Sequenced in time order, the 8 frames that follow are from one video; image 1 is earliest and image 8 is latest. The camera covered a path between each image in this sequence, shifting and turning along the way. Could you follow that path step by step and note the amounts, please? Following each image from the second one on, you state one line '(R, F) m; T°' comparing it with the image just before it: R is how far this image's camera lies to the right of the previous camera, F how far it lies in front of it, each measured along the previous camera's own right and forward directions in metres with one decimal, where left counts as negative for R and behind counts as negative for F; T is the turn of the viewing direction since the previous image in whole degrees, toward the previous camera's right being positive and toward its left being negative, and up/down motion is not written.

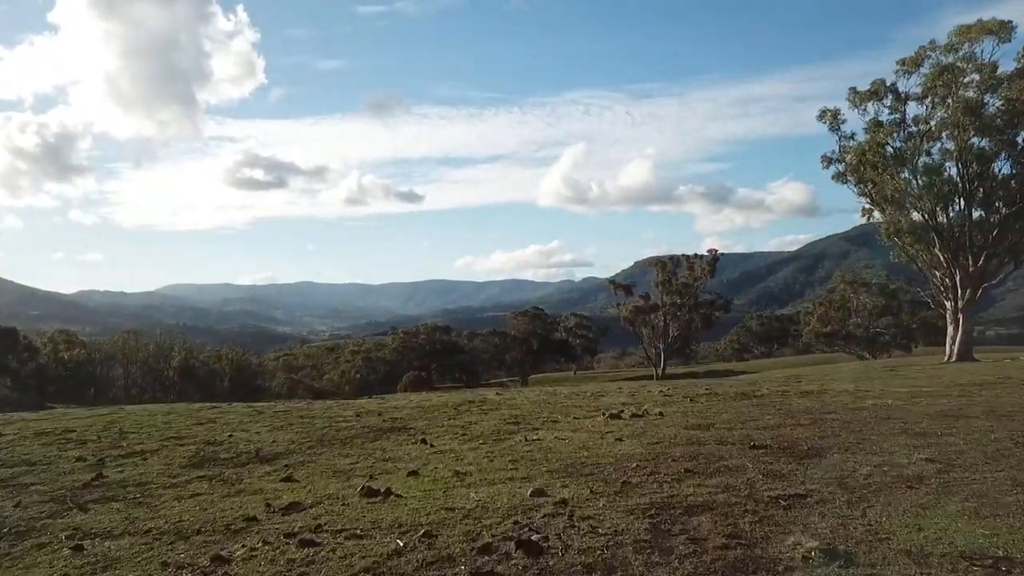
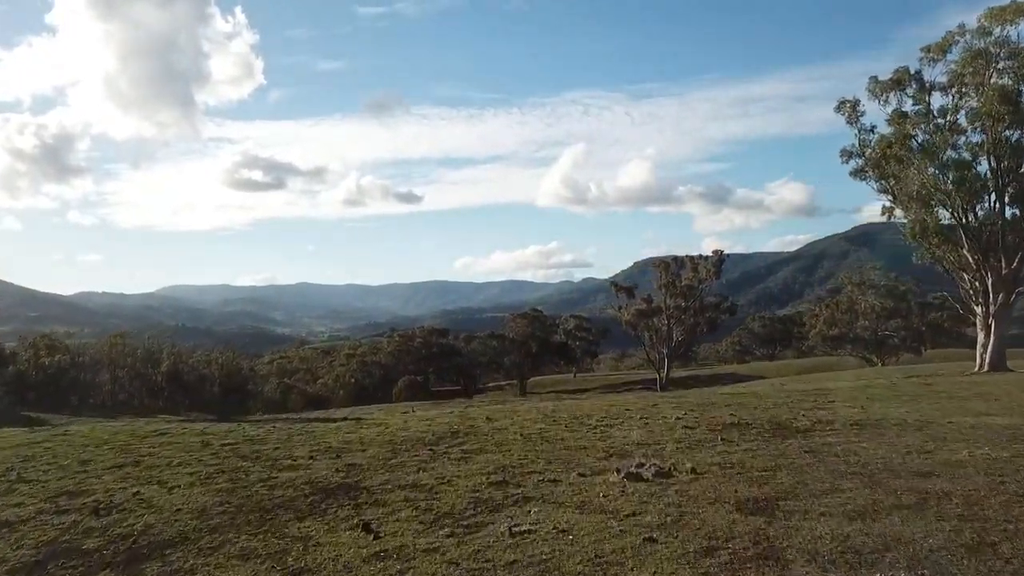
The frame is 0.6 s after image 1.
(+0.1, +1.5) m; 0°
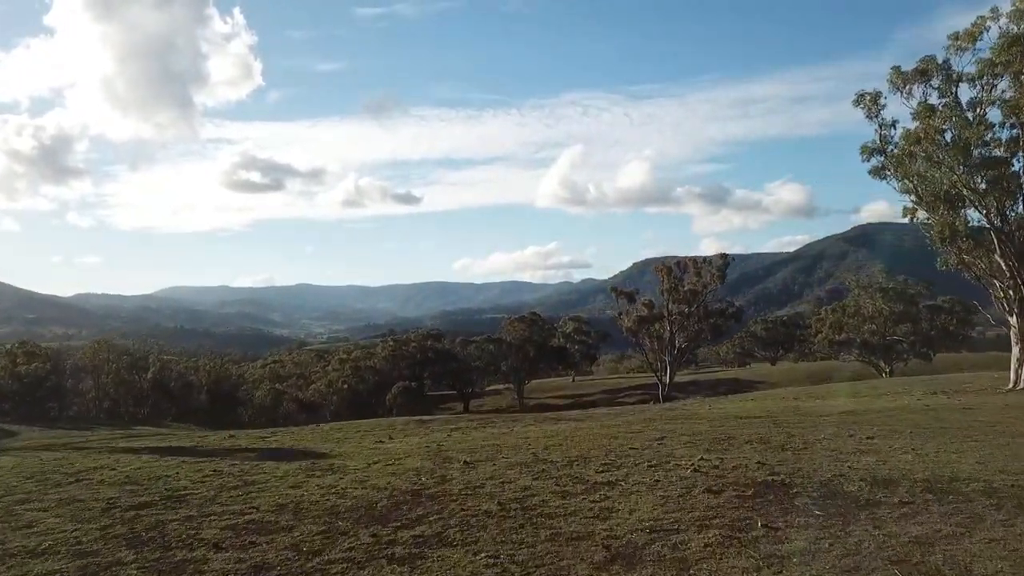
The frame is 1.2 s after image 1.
(+0.2, +1.7) m; 0°
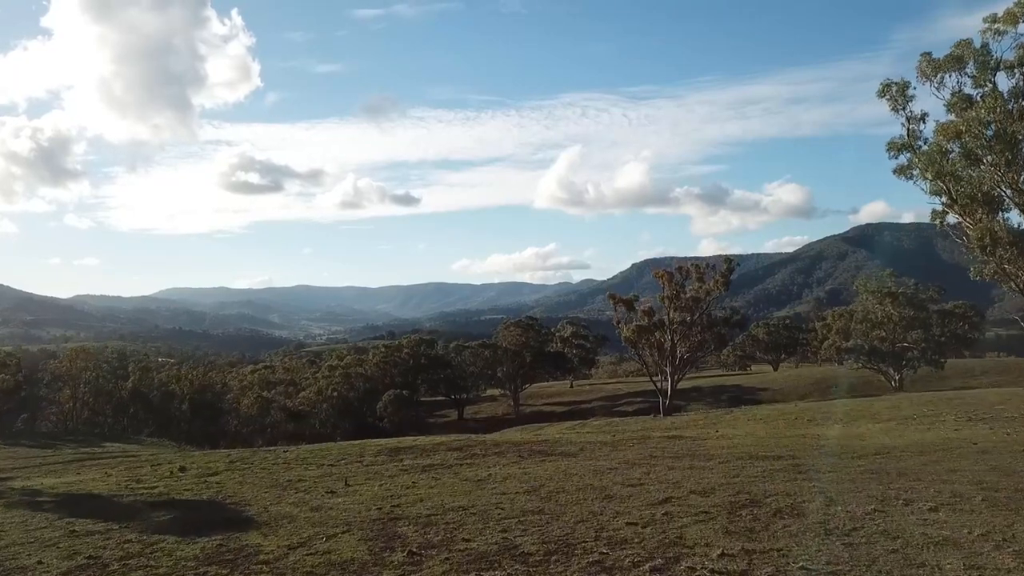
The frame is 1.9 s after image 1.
(+0.4, +2.1) m; 0°
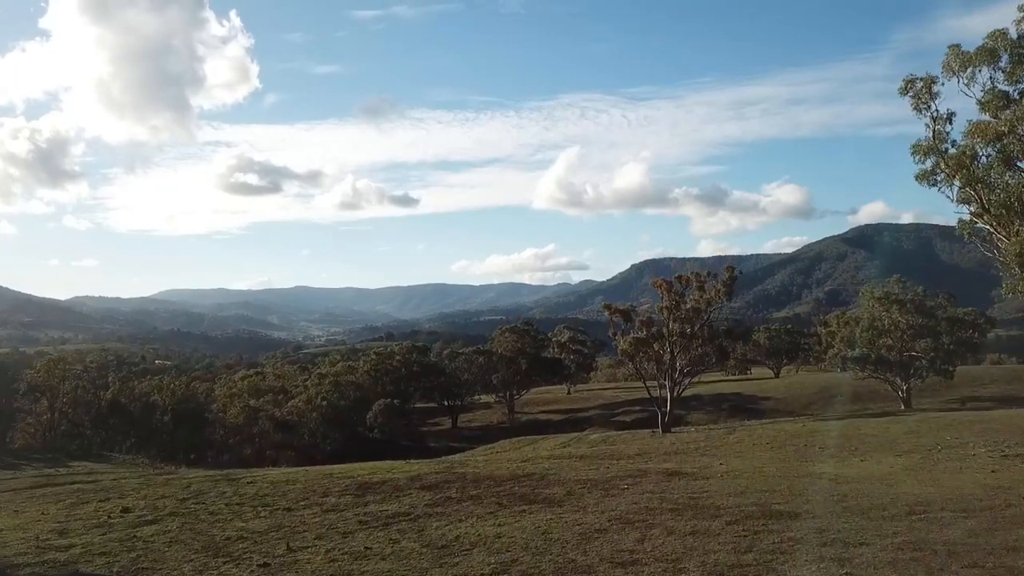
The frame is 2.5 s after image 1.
(+0.4, +1.8) m; 0°
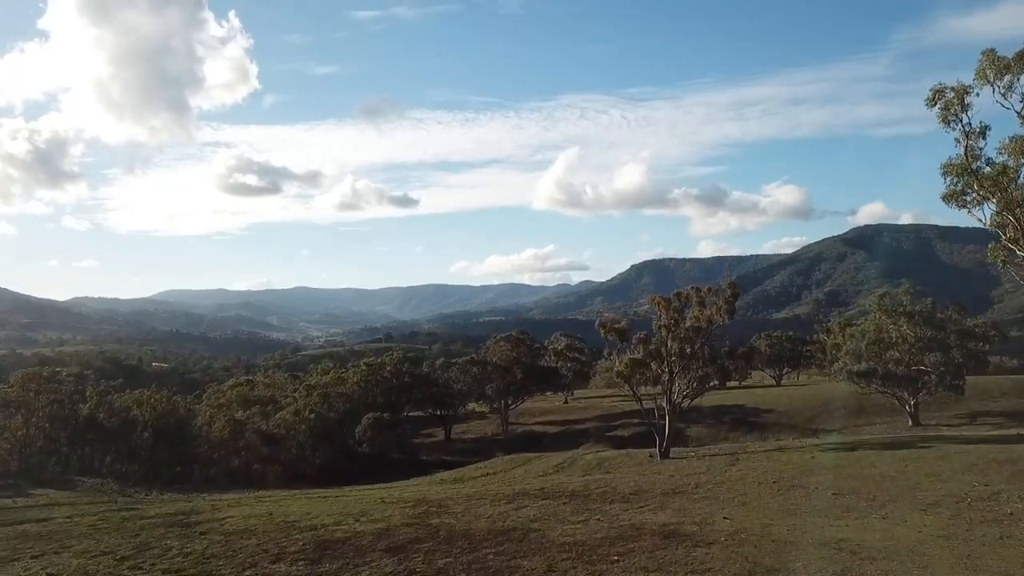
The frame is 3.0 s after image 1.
(+0.5, +1.9) m; 0°
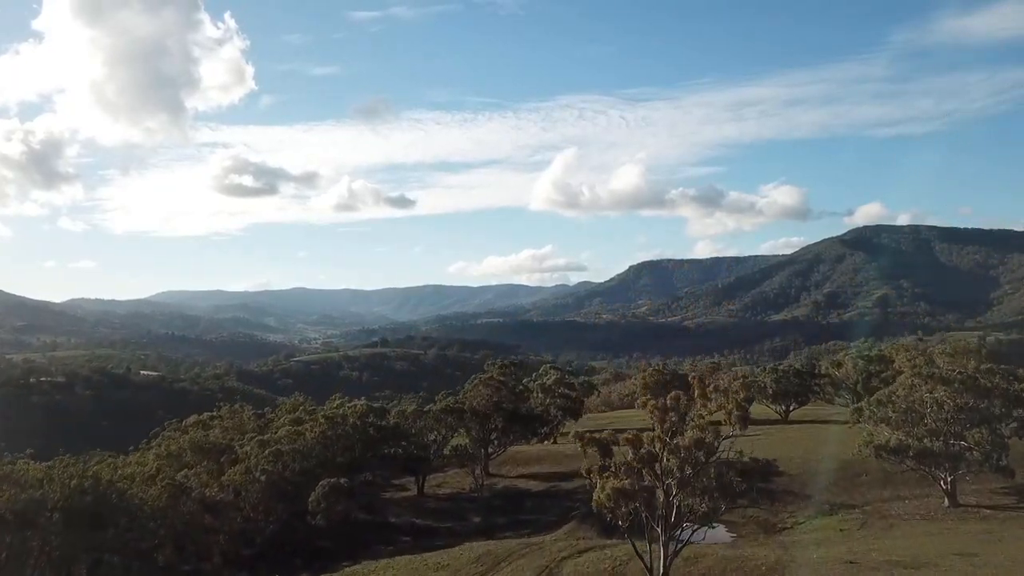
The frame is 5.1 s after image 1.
(+1.7, +7.0) m; 0°
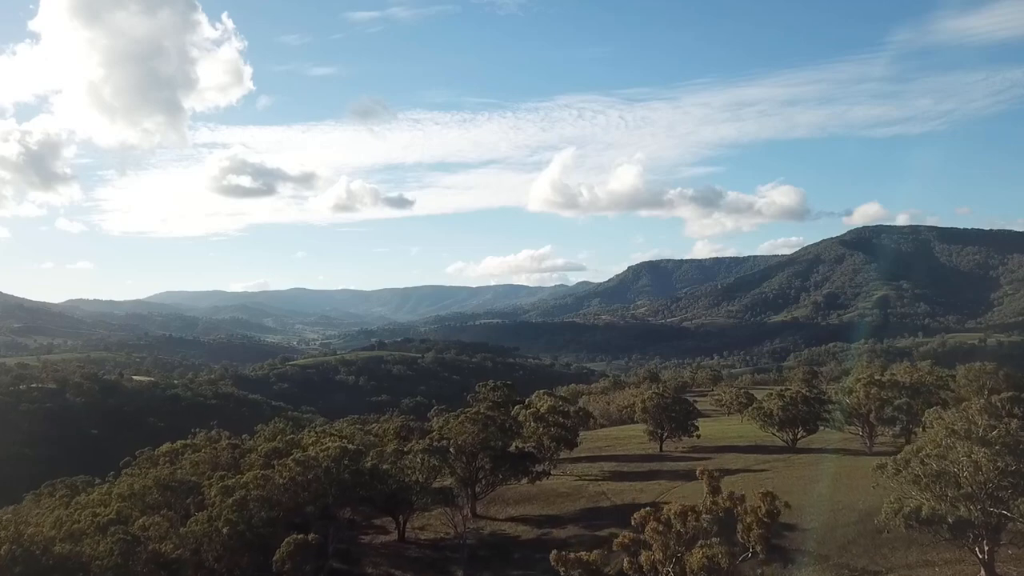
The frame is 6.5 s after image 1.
(+0.9, +4.7) m; 0°
